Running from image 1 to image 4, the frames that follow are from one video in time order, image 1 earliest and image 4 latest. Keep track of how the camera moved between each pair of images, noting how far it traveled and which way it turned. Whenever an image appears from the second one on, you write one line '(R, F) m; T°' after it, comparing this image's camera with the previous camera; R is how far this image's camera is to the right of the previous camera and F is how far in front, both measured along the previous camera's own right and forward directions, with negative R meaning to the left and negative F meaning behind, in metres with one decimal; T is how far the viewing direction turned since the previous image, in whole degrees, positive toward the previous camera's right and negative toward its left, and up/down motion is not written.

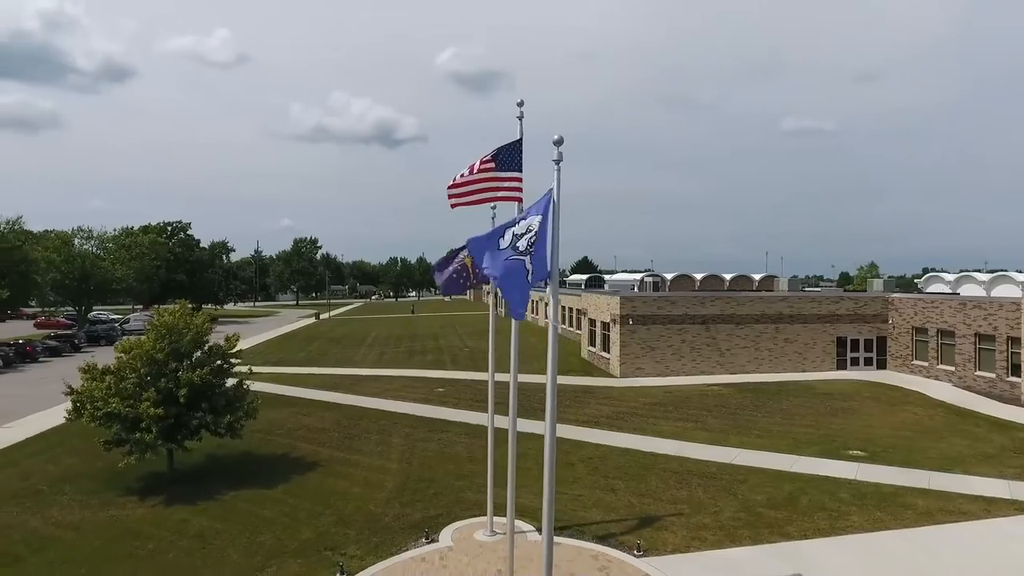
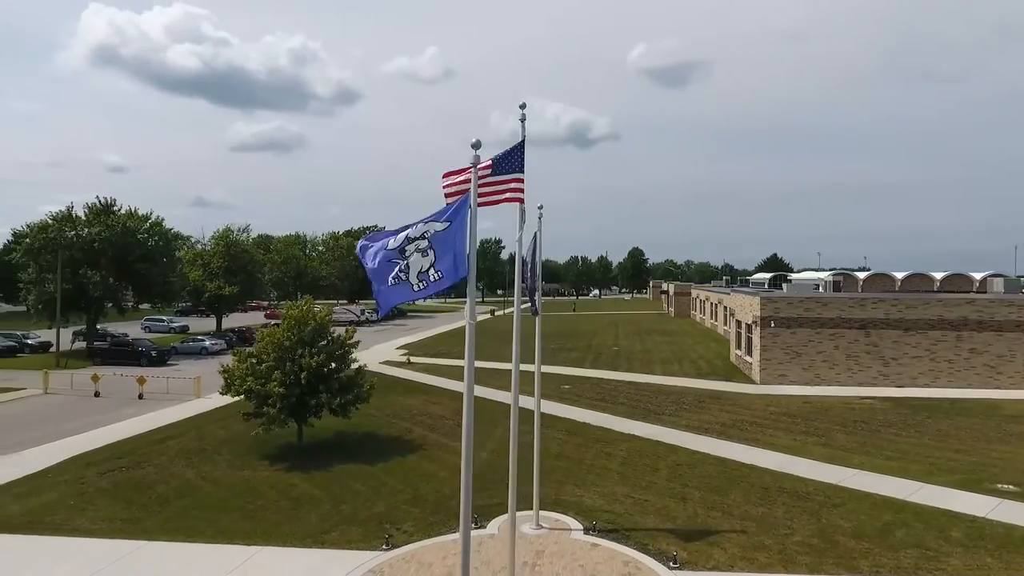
(+2.7, +0.2) m; -18°
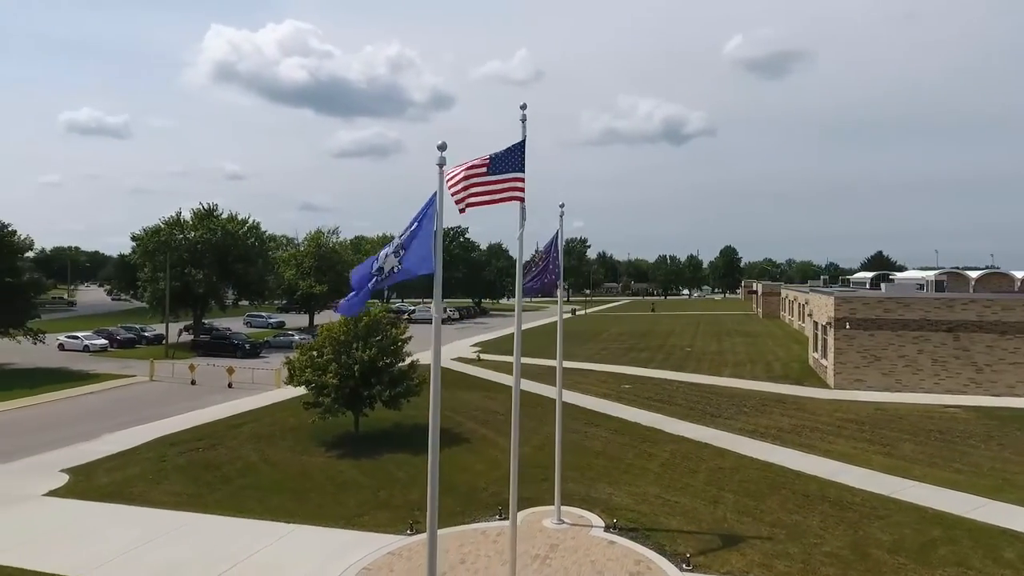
(+1.3, -0.1) m; -8°
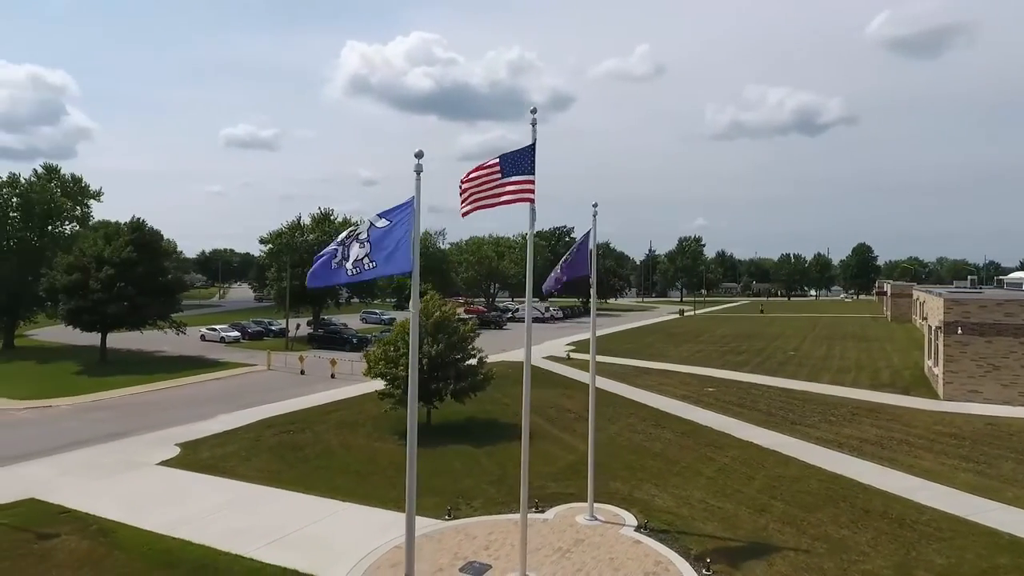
(+1.6, -0.2) m; -11°
